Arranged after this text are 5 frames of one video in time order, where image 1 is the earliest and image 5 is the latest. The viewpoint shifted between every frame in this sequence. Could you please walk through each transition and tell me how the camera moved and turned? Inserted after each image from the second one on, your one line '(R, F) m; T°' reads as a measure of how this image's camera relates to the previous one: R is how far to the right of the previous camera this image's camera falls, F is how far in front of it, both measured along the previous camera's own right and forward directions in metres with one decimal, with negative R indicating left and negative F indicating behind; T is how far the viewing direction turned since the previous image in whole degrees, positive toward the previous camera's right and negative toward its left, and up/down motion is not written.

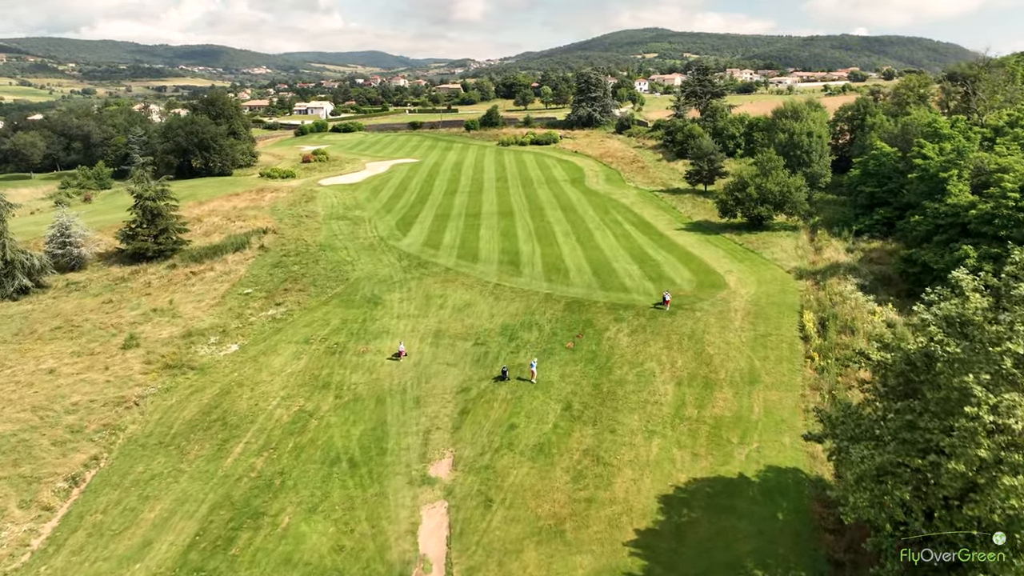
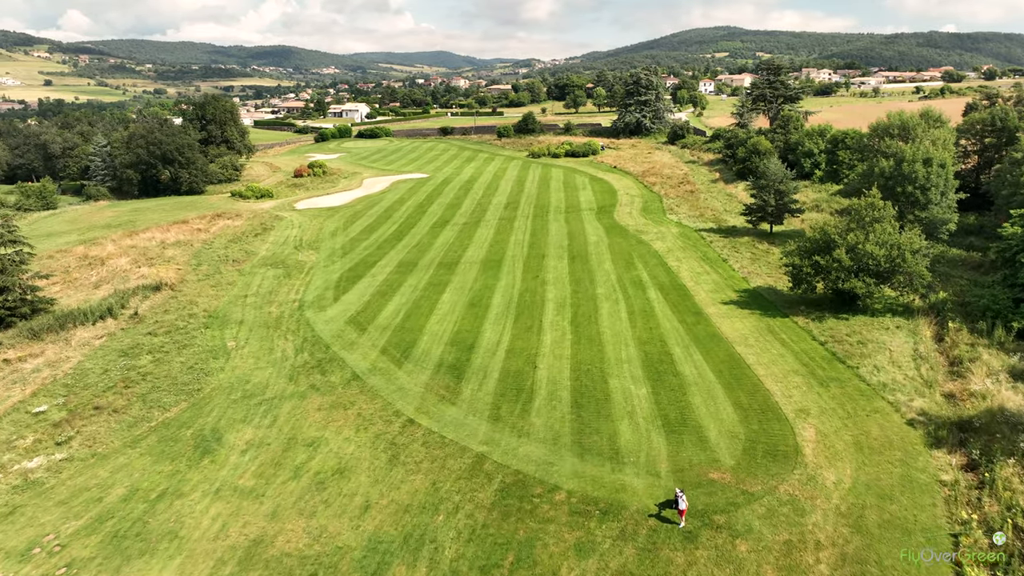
(+3.5, +12.2) m; -5°
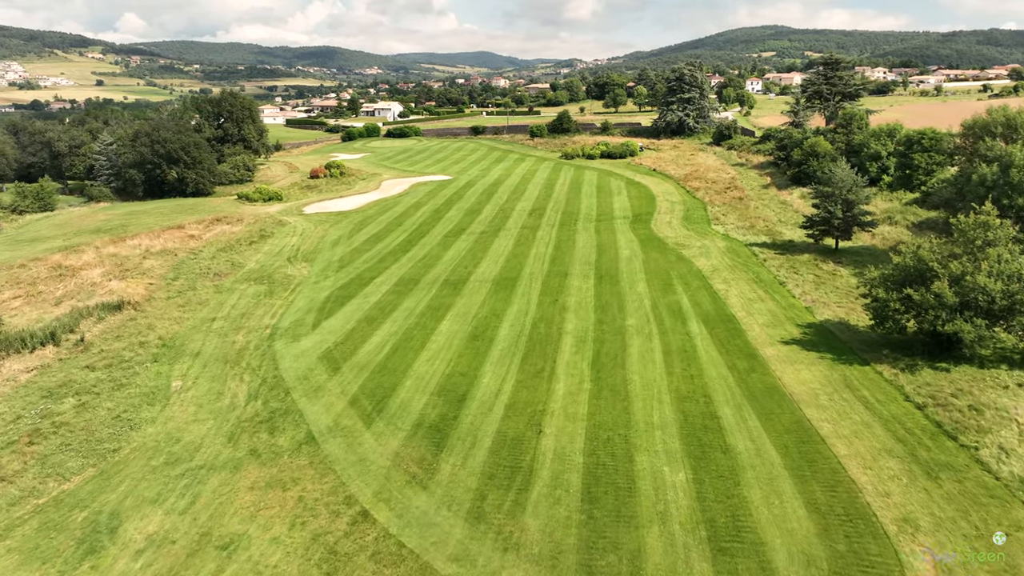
(+0.9, +4.9) m; -3°
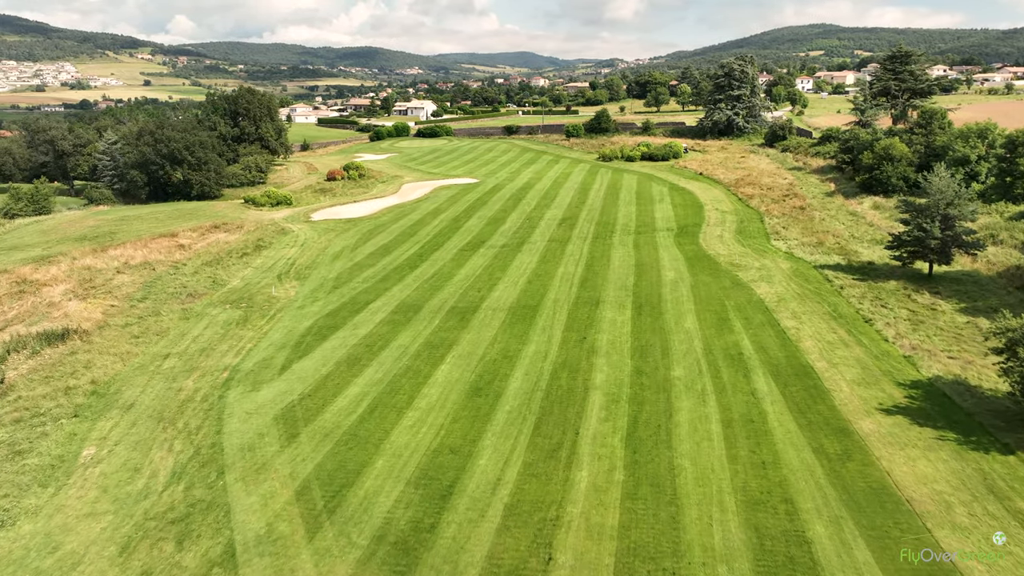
(+0.6, +5.1) m; -3°
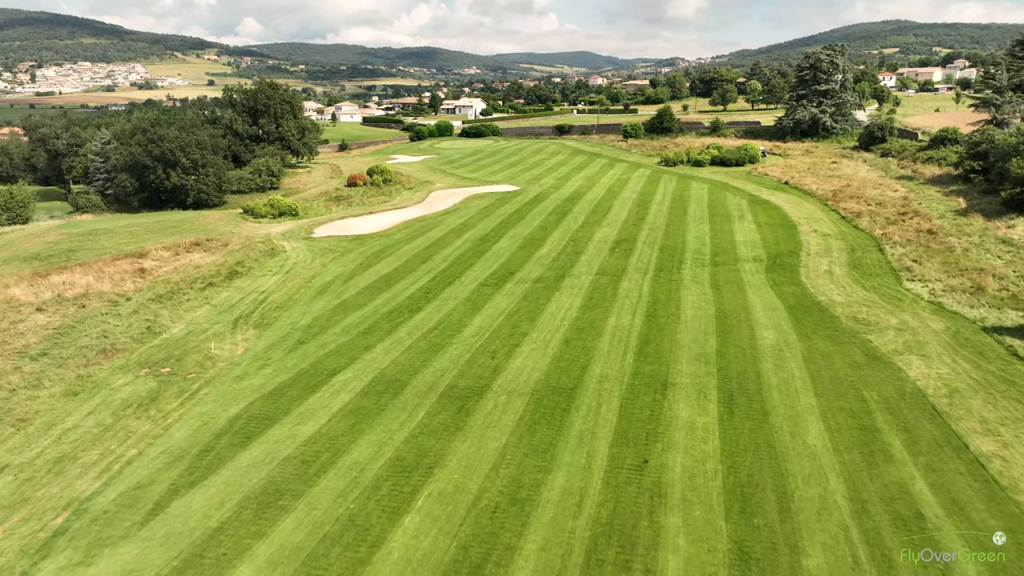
(+0.7, +8.2) m; -4°
